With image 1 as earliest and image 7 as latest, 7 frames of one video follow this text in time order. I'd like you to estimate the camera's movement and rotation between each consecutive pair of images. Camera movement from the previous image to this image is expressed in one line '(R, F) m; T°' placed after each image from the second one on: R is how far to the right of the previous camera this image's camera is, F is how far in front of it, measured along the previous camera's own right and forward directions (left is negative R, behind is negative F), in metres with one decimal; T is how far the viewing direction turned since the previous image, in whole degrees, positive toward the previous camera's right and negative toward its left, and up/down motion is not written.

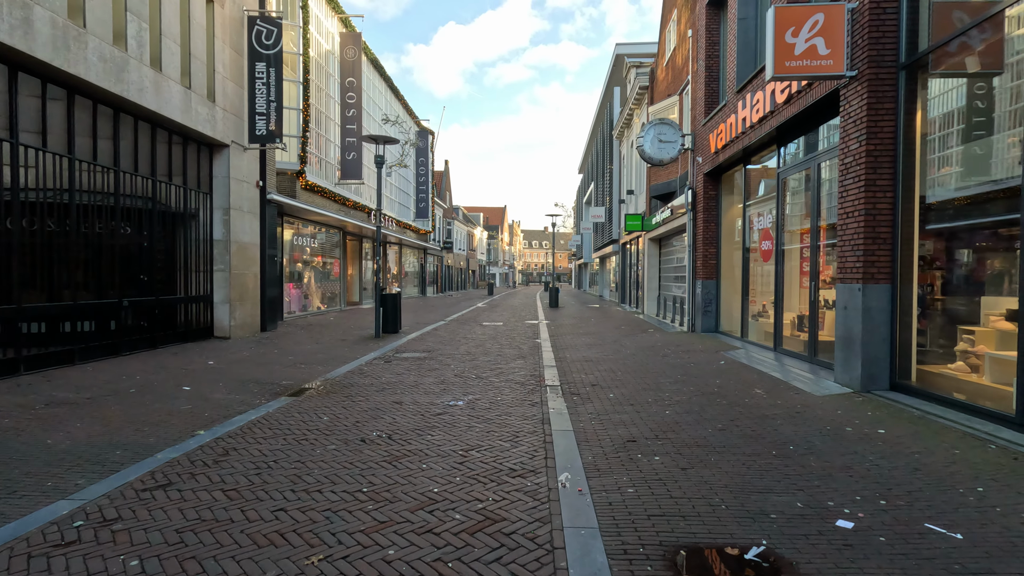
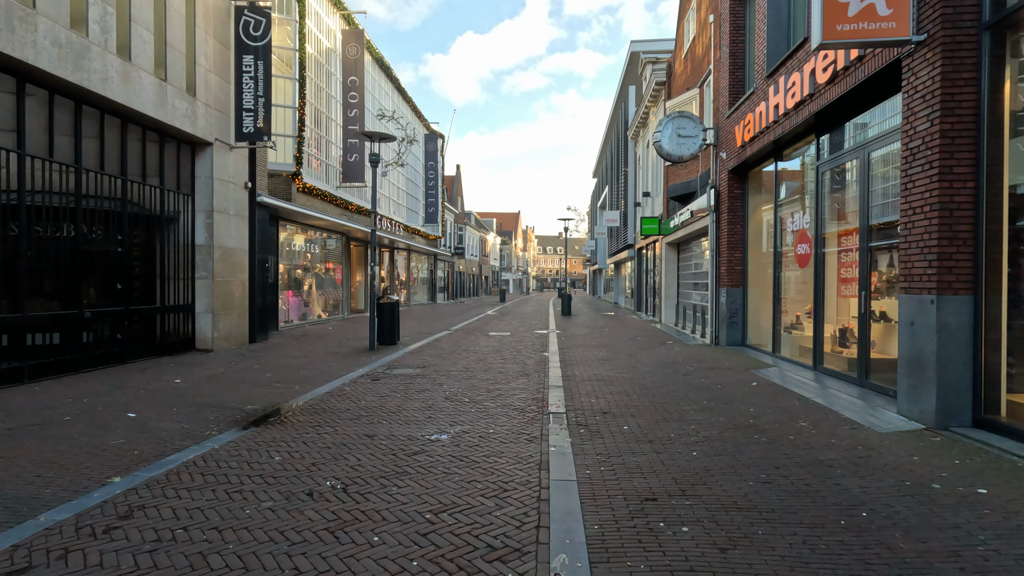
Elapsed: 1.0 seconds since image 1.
(+0.2, +1.0) m; -2°
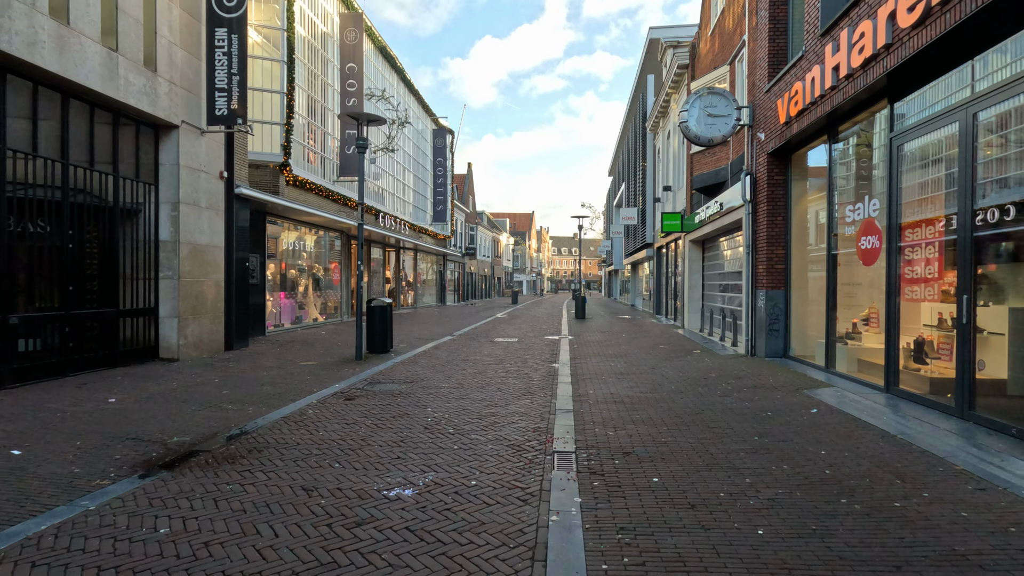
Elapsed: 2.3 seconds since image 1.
(+0.2, +1.4) m; -2°
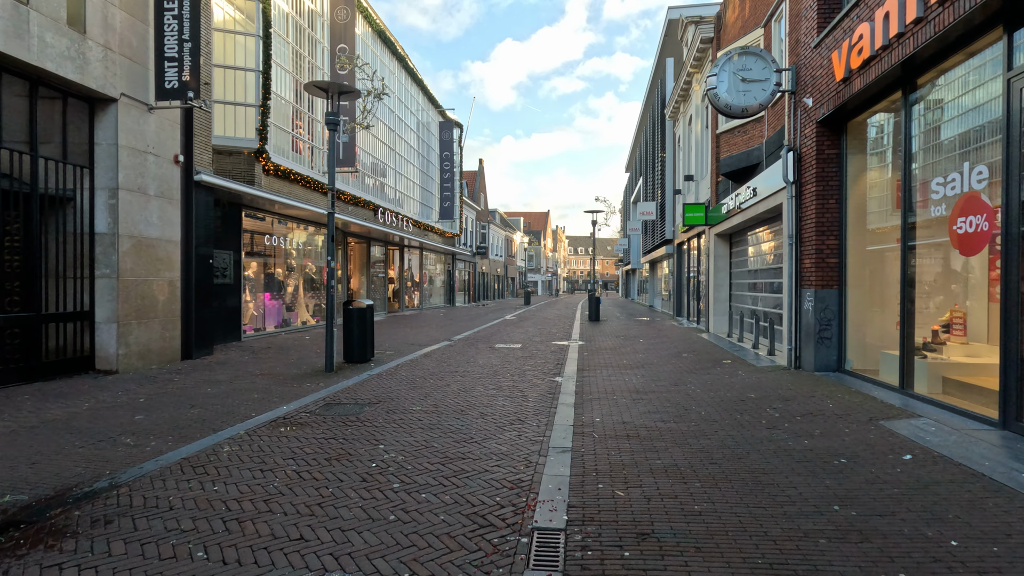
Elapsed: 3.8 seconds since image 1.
(+0.4, +1.6) m; -2°
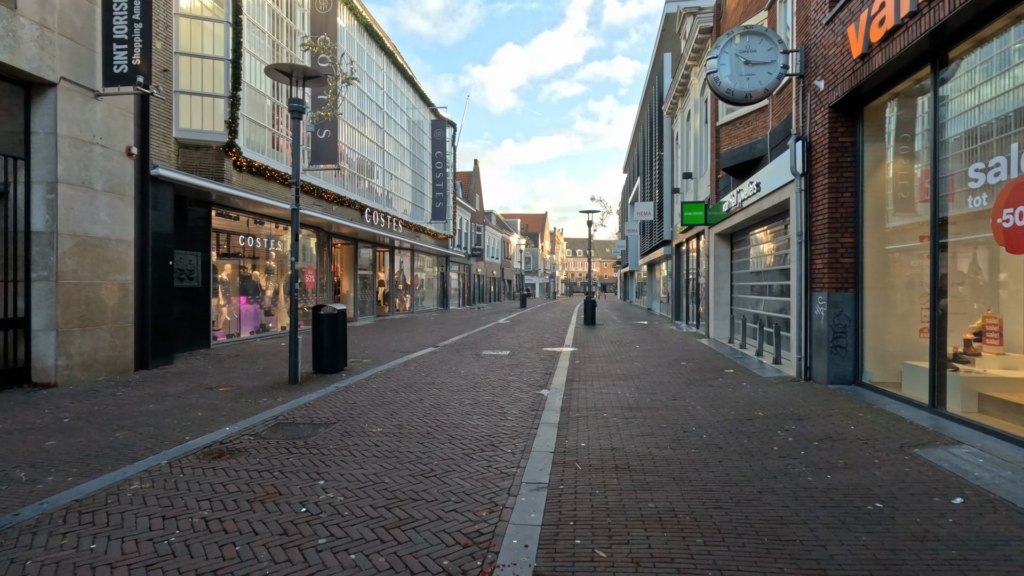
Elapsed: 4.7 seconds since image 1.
(+0.3, +0.8) m; 0°
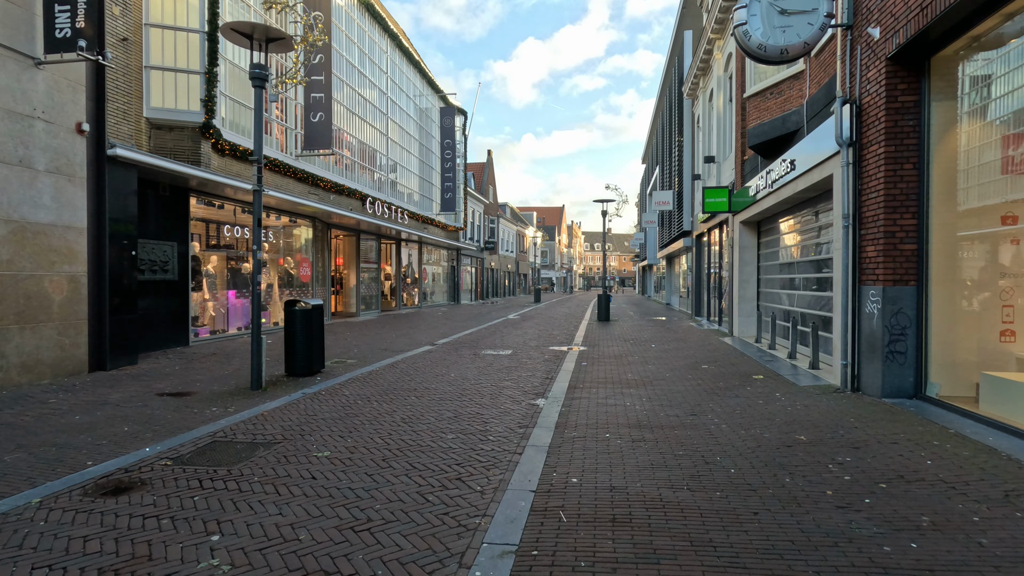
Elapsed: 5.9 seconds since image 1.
(+0.3, +1.1) m; -2°
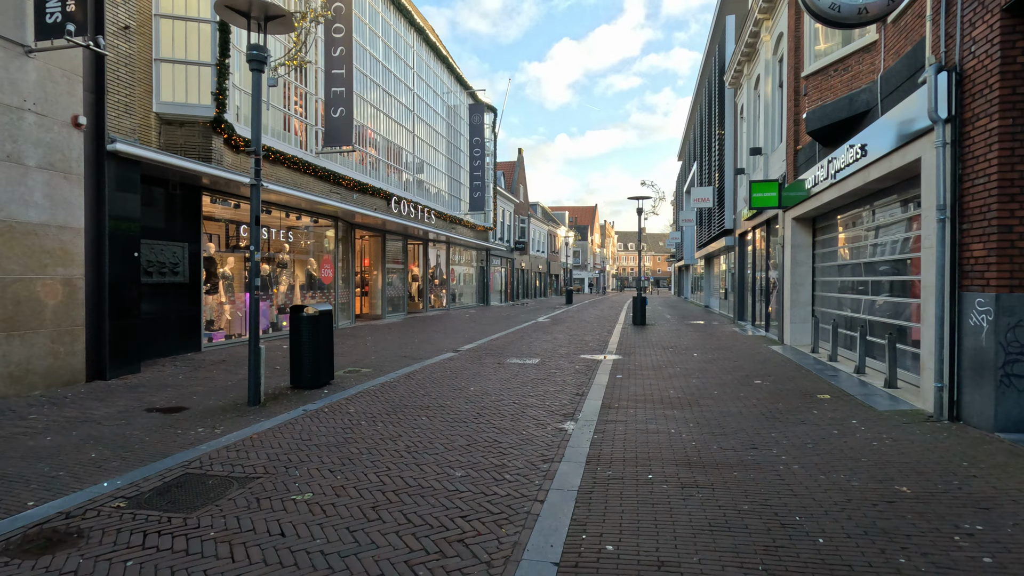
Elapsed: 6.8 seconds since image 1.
(+0.1, +0.9) m; -3°
